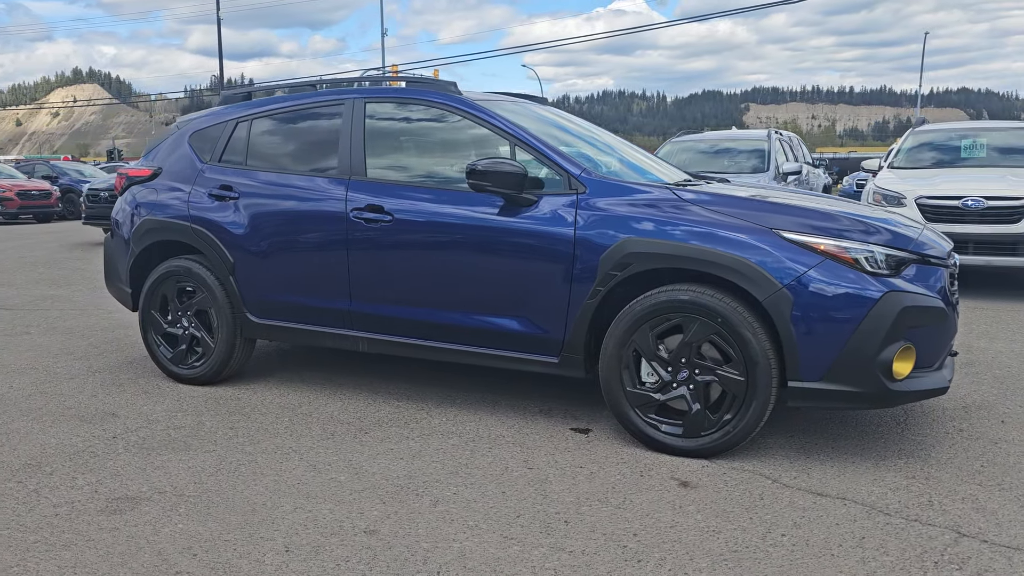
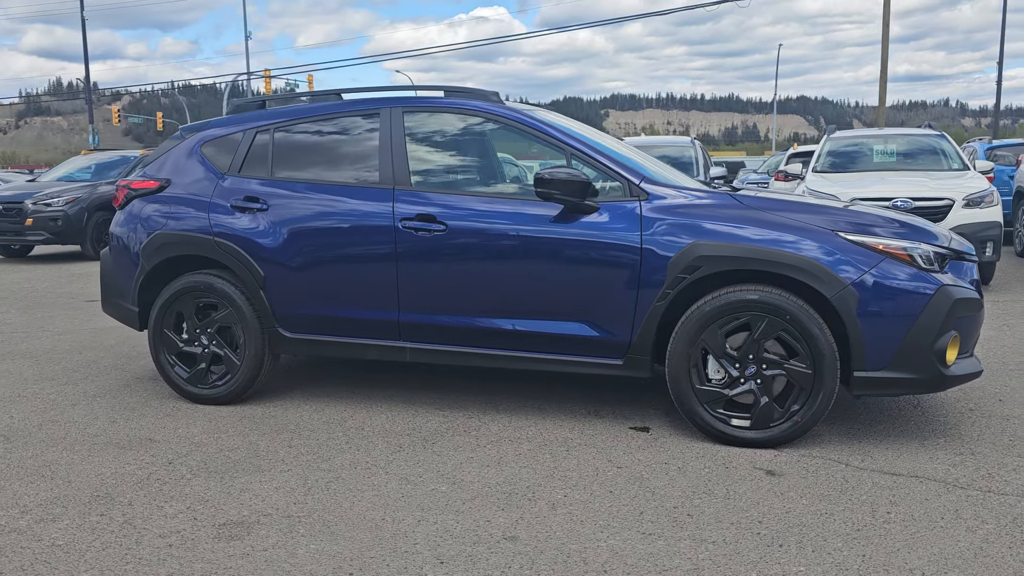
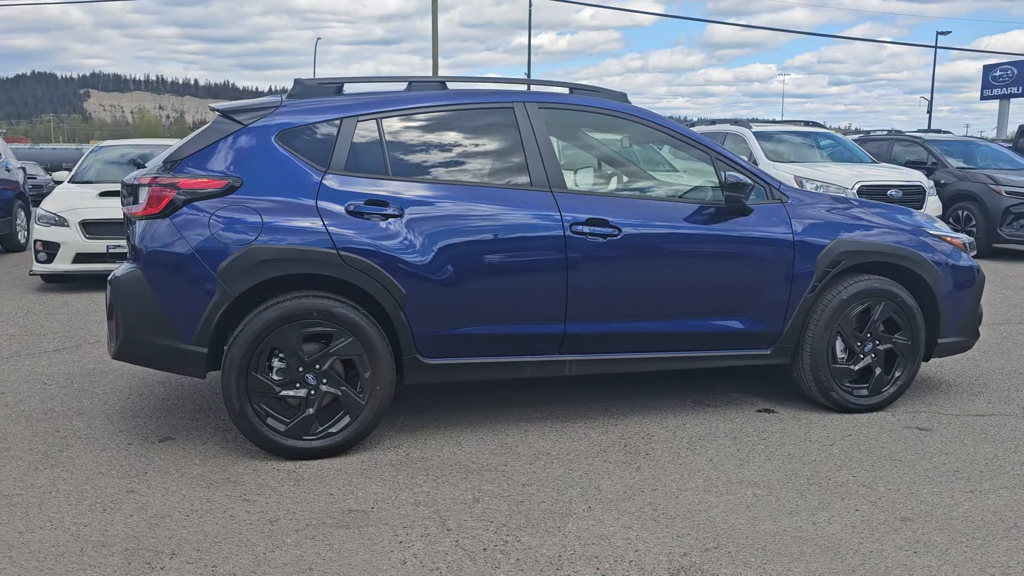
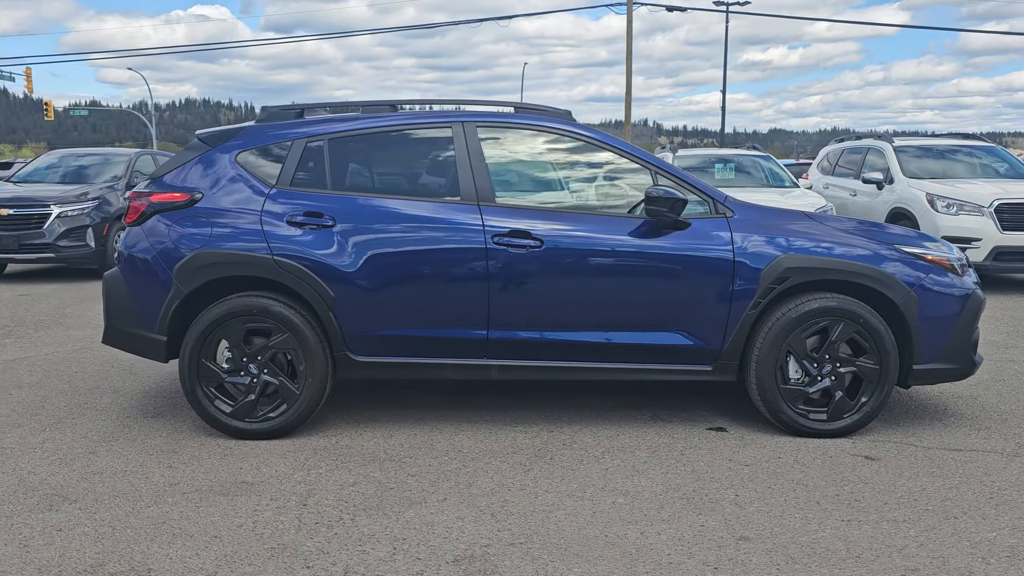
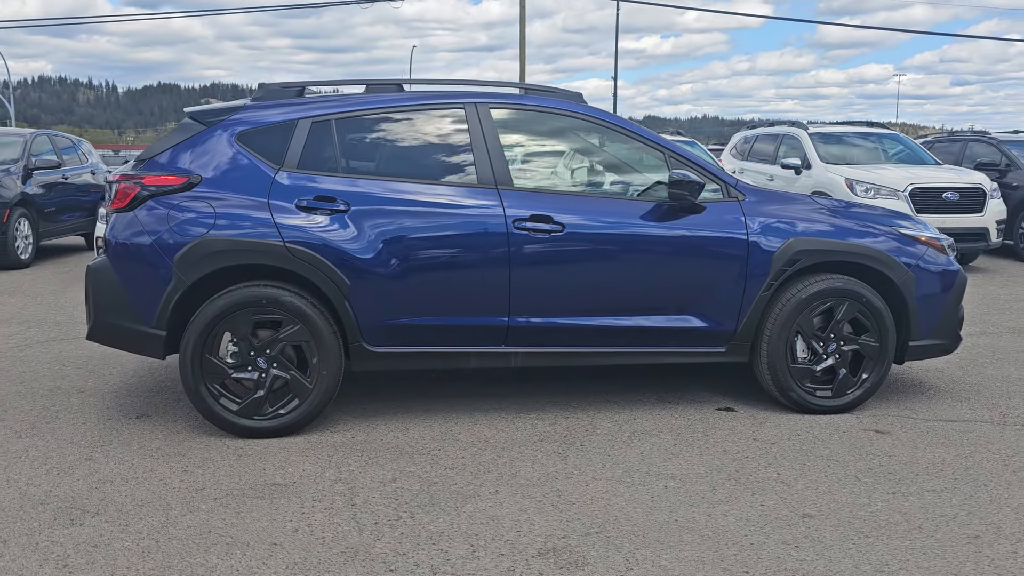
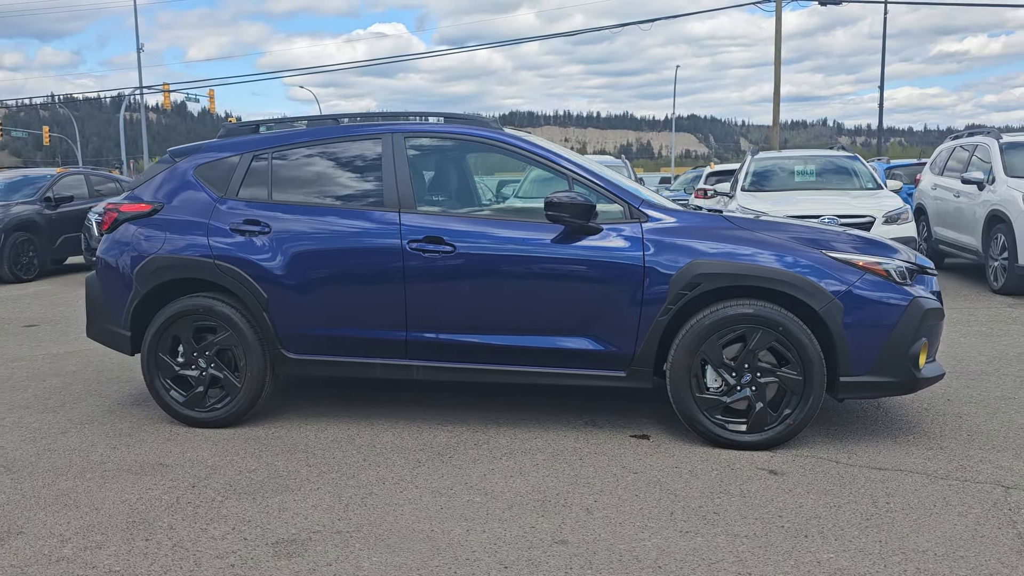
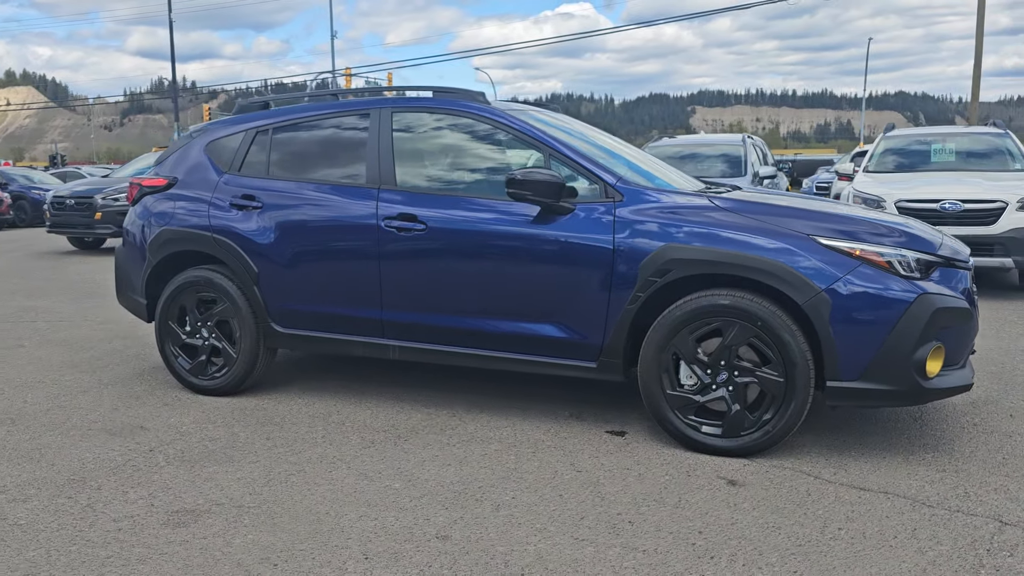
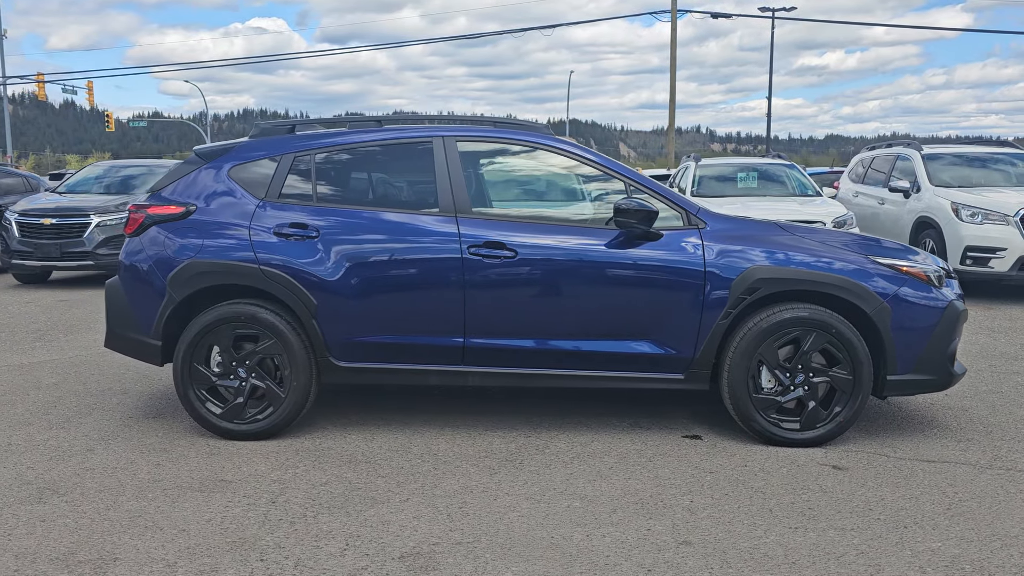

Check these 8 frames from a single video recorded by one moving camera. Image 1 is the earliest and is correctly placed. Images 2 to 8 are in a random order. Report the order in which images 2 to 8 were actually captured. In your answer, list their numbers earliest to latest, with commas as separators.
7, 2, 6, 8, 4, 5, 3
